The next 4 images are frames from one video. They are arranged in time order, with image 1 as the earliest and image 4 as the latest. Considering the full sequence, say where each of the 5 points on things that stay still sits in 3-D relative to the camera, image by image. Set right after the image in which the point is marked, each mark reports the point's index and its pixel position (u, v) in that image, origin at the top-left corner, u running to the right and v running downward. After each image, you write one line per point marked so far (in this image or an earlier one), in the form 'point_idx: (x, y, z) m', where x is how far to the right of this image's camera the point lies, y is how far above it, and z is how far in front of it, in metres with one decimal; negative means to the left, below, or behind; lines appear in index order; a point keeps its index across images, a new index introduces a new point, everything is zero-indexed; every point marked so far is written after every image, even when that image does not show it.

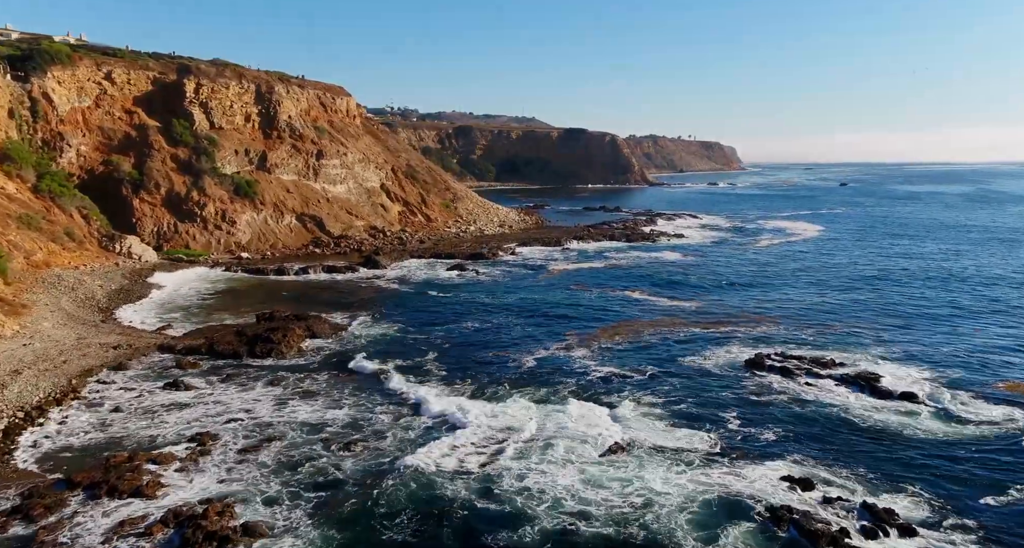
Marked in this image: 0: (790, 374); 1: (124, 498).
0: (+7.1, -2.6, +18.6) m
1: (-6.2, -3.6, +11.8) m
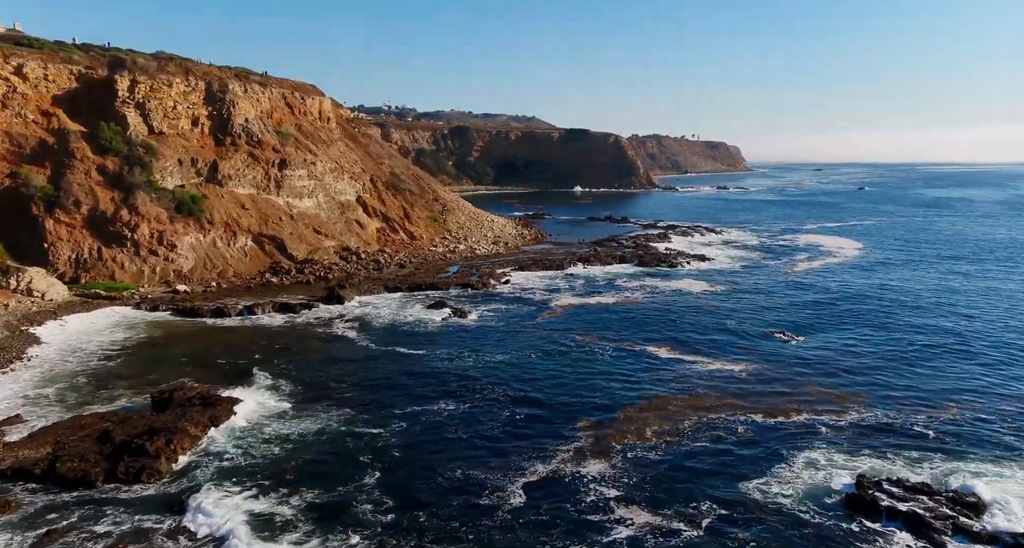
0: (+6.8, -4.2, +12.0) m
1: (-6.5, -5.2, +5.1) m
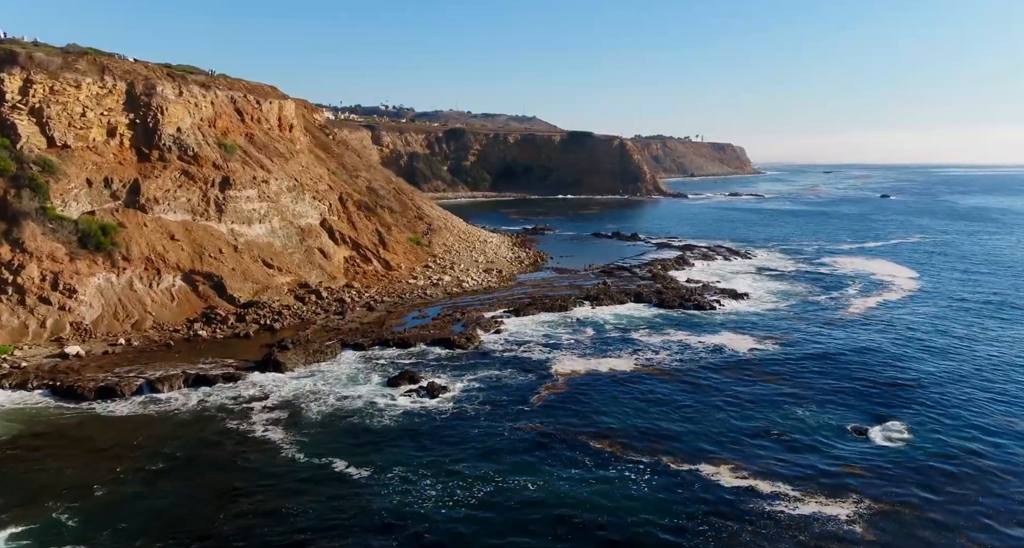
0: (+6.5, -6.1, +4.7) m
1: (-6.8, -7.1, -2.1) m
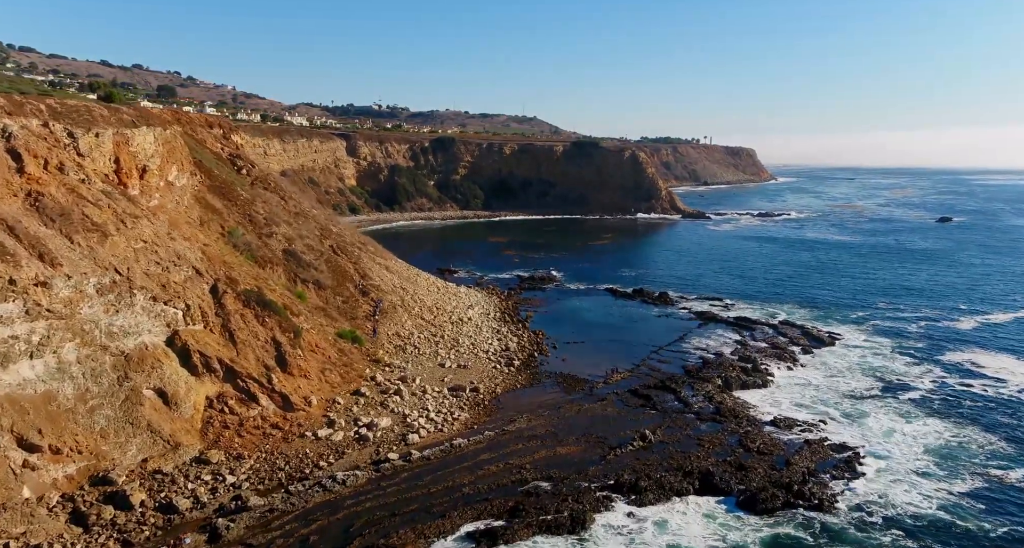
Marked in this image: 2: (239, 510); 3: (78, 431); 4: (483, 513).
0: (+5.7, -10.9, -10.7) m
1: (-7.6, -11.9, -17.5) m
2: (-7.0, -6.0, +18.7) m
3: (-11.2, -4.0, +19.0) m
4: (-0.7, -6.1, +18.9) m
